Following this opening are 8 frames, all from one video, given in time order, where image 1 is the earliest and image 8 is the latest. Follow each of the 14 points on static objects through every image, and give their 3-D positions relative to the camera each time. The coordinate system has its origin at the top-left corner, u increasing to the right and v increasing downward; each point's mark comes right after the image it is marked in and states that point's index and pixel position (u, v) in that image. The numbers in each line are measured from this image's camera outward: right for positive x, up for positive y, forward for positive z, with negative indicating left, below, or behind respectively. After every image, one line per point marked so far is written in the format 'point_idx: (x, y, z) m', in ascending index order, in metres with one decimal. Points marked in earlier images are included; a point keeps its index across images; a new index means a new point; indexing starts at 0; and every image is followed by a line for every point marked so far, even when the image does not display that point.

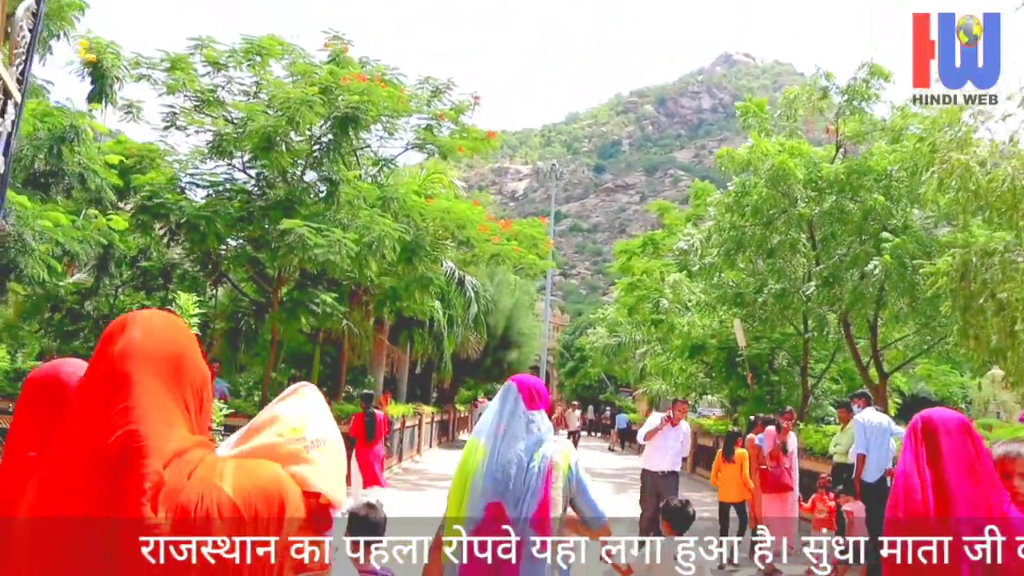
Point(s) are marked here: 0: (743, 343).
0: (+4.2, -1.0, +17.1) m
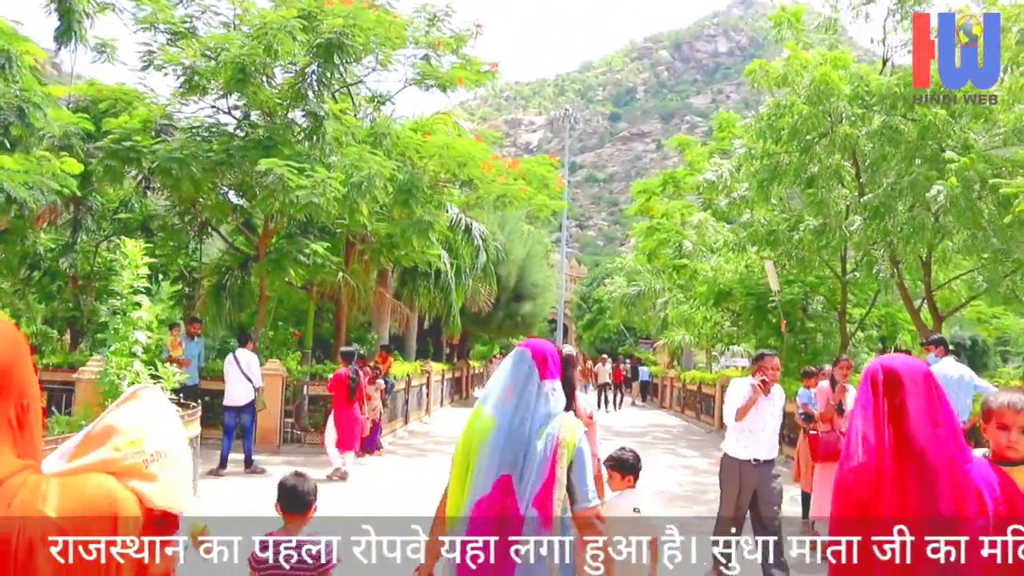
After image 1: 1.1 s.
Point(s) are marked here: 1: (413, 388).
0: (+4.3, 0.0, +15.6) m
1: (-2.0, -2.0, +18.8) m
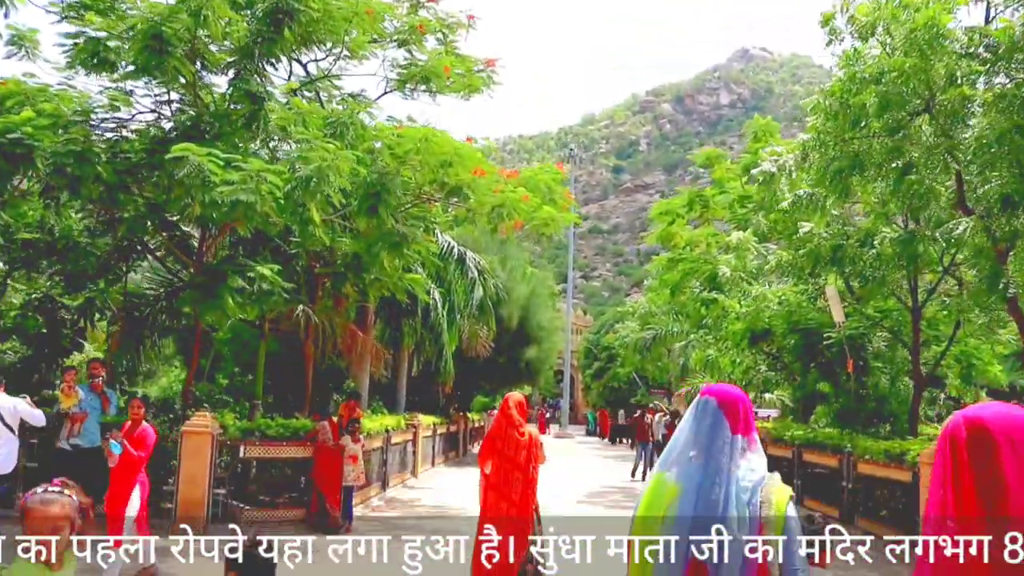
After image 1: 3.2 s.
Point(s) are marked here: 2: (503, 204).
0: (+4.3, -0.4, +12.5) m
1: (-1.9, -2.6, +15.6) m
2: (-0.1, +1.1, +12.4) m
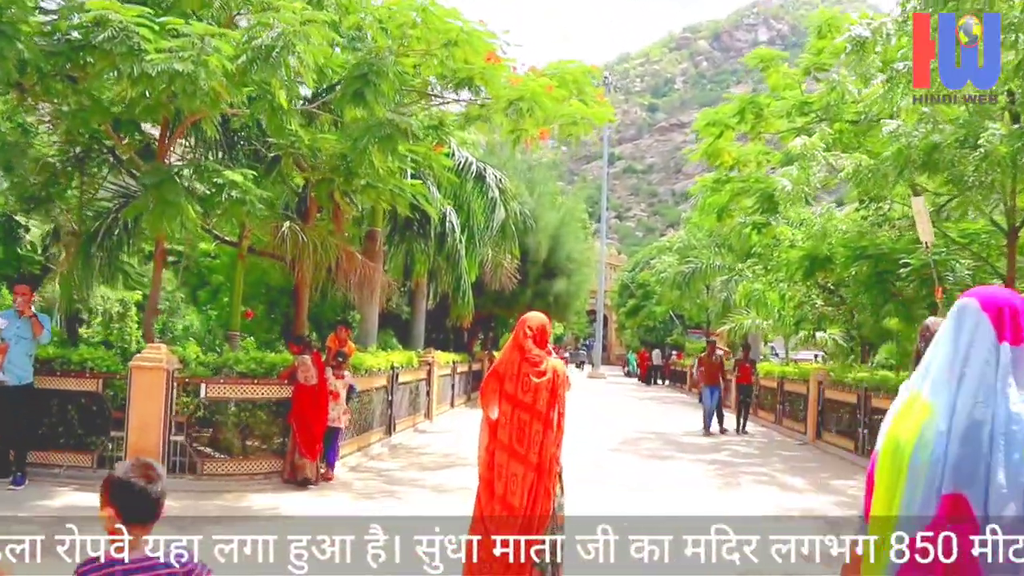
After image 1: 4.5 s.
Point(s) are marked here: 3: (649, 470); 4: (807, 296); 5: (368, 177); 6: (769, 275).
0: (+4.6, +0.6, +10.4) m
1: (-1.6, -1.4, +13.8) m
2: (+0.1, +2.1, +10.4) m
3: (+1.6, -2.2, +11.6) m
4: (+5.5, -0.1, +17.7) m
5: (-1.4, +1.1, +9.5) m
6: (+5.2, +0.3, +19.3) m
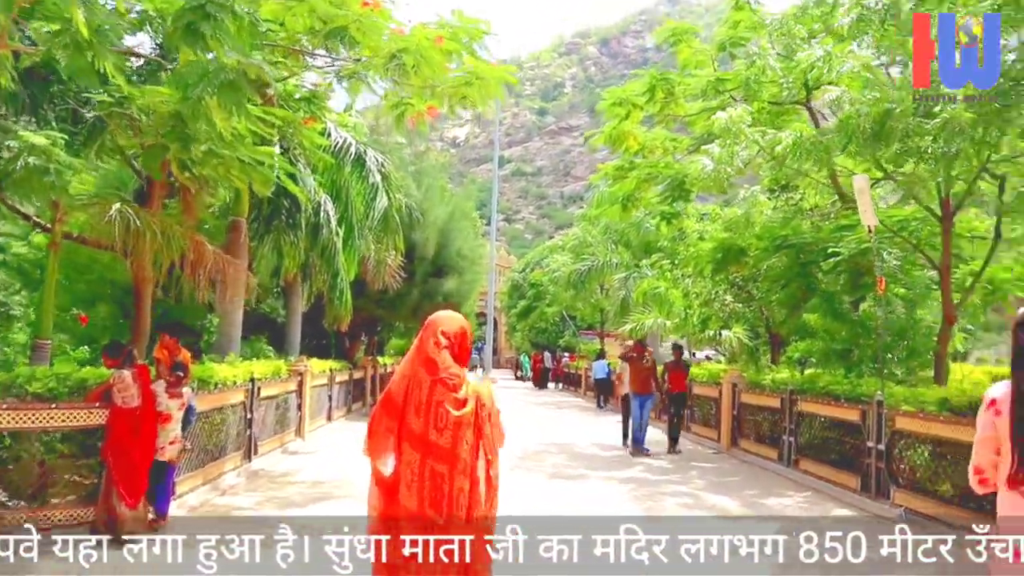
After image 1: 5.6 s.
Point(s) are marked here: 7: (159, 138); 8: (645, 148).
0: (+3.5, +0.7, +9.1) m
1: (-3.0, -1.4, +11.9) m
2: (-1.0, +2.1, +8.6) m
3: (+0.4, -2.1, +10.0) m
4: (+3.5, -0.1, +16.5) m
5: (-2.4, +1.2, +7.6) m
6: (+3.1, +0.3, +18.1) m
7: (-2.9, +1.2, +7.8) m
8: (+2.1, +2.2, +14.7) m
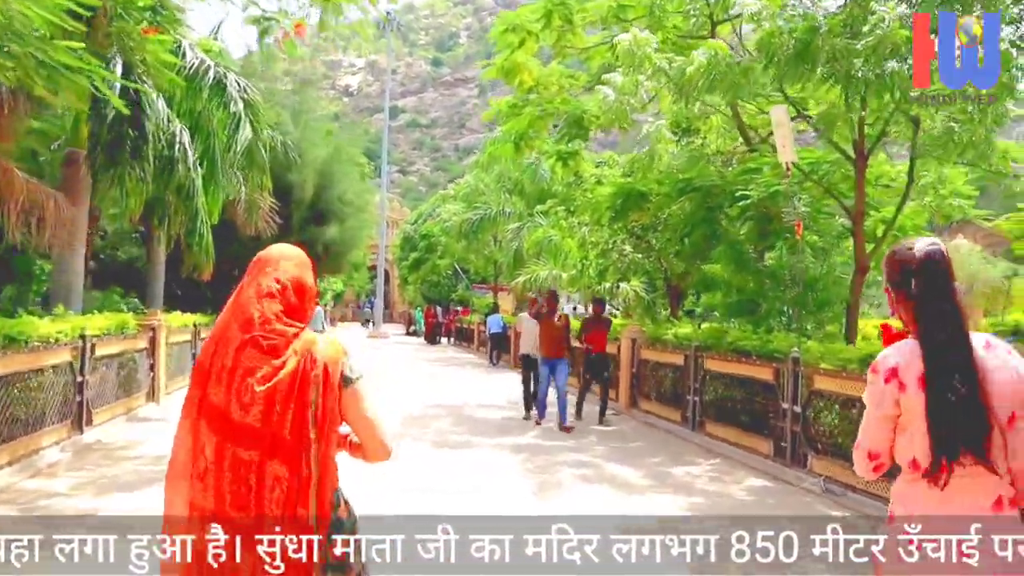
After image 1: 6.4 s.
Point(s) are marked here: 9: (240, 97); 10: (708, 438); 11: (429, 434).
0: (+2.4, +1.1, +8.2) m
1: (-4.4, -0.8, +10.3) m
2: (-1.9, +2.6, +7.1) m
3: (-0.7, -1.6, +8.9) m
4: (+1.7, +0.8, +15.6) m
5: (-3.2, +1.6, +6.0) m
6: (+1.1, +1.2, +17.1) m
7: (-3.7, +1.6, +6.2) m
8: (+0.5, +2.9, +13.5) m
9: (-3.8, +2.7, +13.1) m
10: (+2.1, -1.6, +10.1) m
11: (-0.9, -1.6, +10.8) m
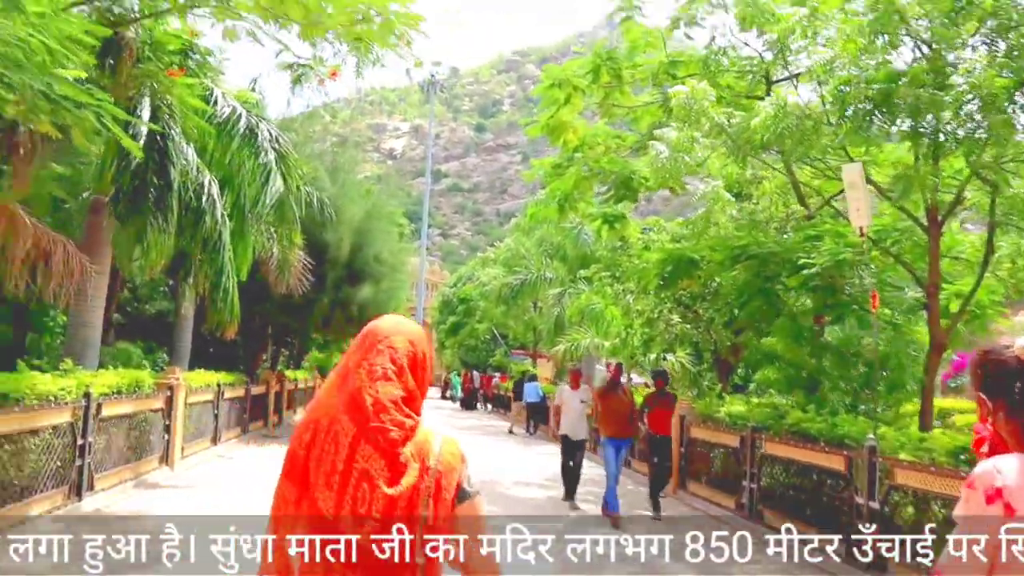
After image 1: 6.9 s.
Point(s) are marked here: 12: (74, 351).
0: (+2.8, +0.5, +7.4) m
1: (-4.0, -1.3, +9.6) m
2: (-1.6, +2.1, +6.6) m
3: (-0.4, -2.2, +8.0) m
4: (+2.3, -0.3, +14.7) m
5: (-3.0, +1.3, +5.5) m
6: (+1.8, 0.0, +16.3) m
7: (-3.5, +1.3, +5.6) m
8: (+1.1, +2.0, +12.9) m
9: (-3.2, +1.9, +12.6) m
10: (+2.4, -2.3, +9.1) m
11: (-0.6, -2.3, +9.9) m
12: (-5.1, -0.7, +11.0) m
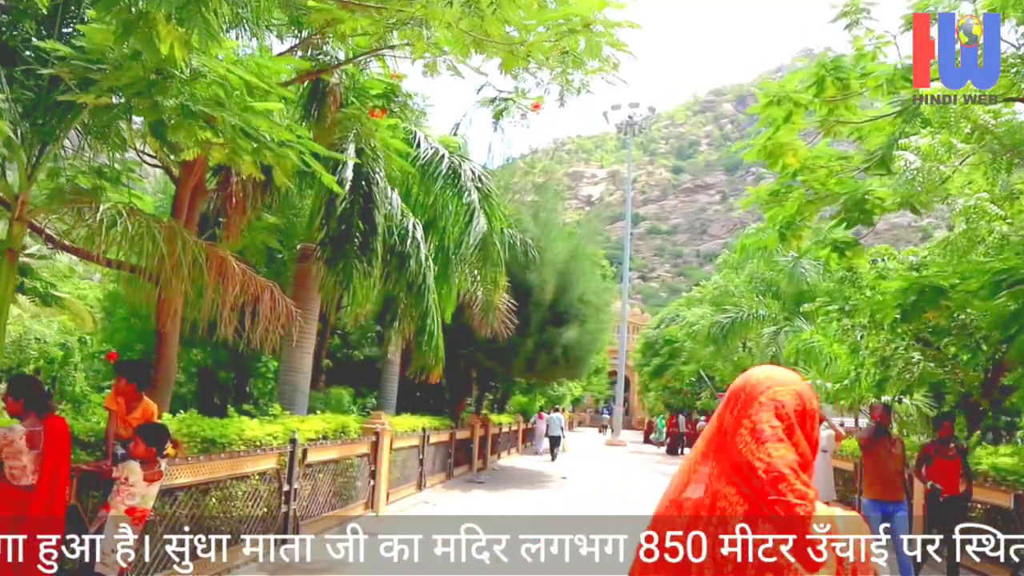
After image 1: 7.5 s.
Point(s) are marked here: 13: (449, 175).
0: (+4.3, +0.4, +5.9) m
1: (-1.8, -1.8, +9.4) m
2: (-0.2, +1.9, +6.1) m
3: (+1.3, -2.5, +7.1) m
4: (+5.3, -0.8, +13.1) m
5: (-1.8, +1.1, +5.2) m
6: (+5.1, -0.5, +14.8) m
7: (-2.2, +1.1, +5.5) m
8: (+3.7, +1.6, +11.7) m
9: (-0.5, +1.3, +12.3) m
10: (+4.3, -2.5, +7.5) m
11: (+1.6, -2.7, +8.9) m
12: (-2.7, -1.2, +11.0) m
13: (-0.8, +1.4, +12.0) m
